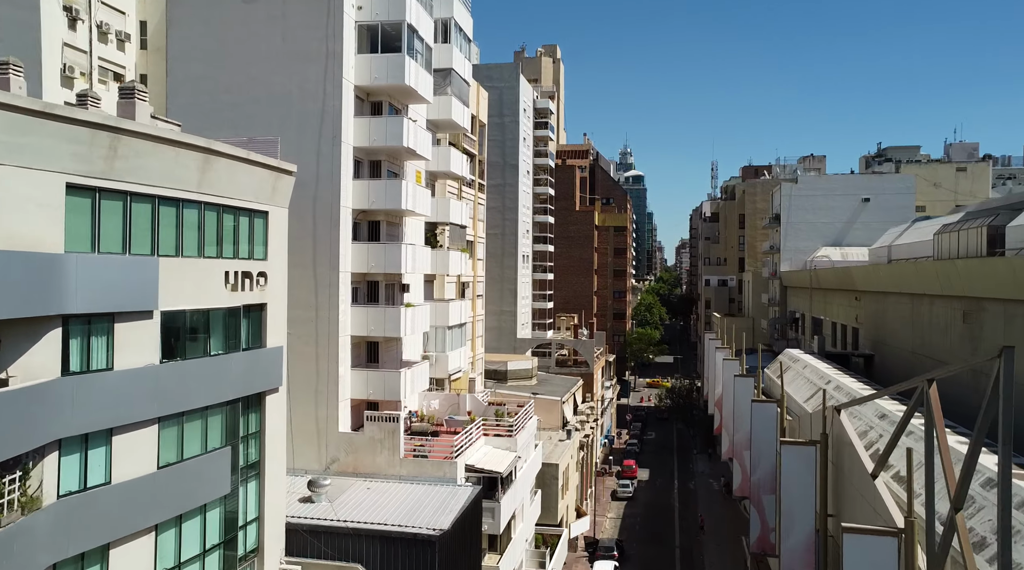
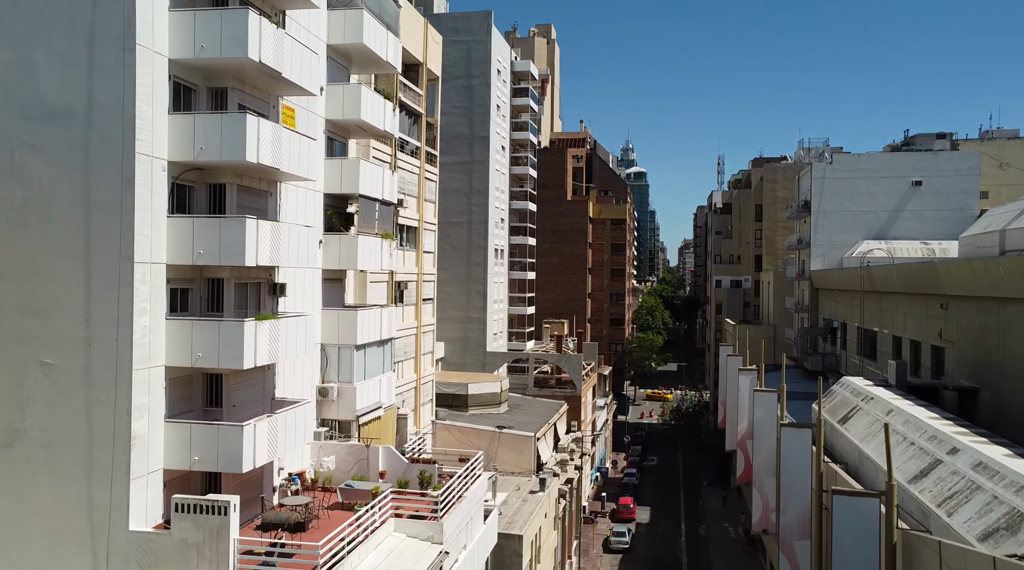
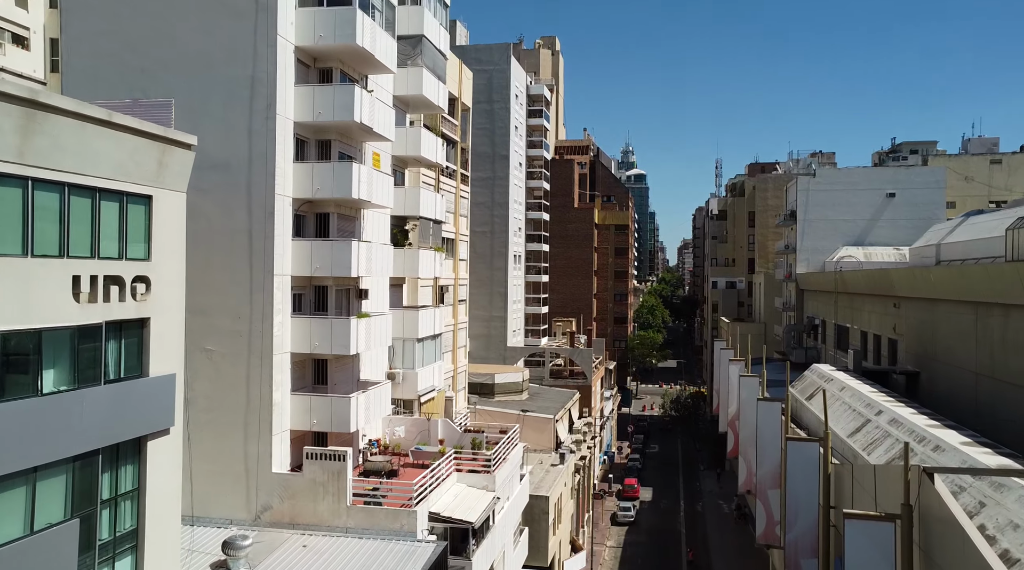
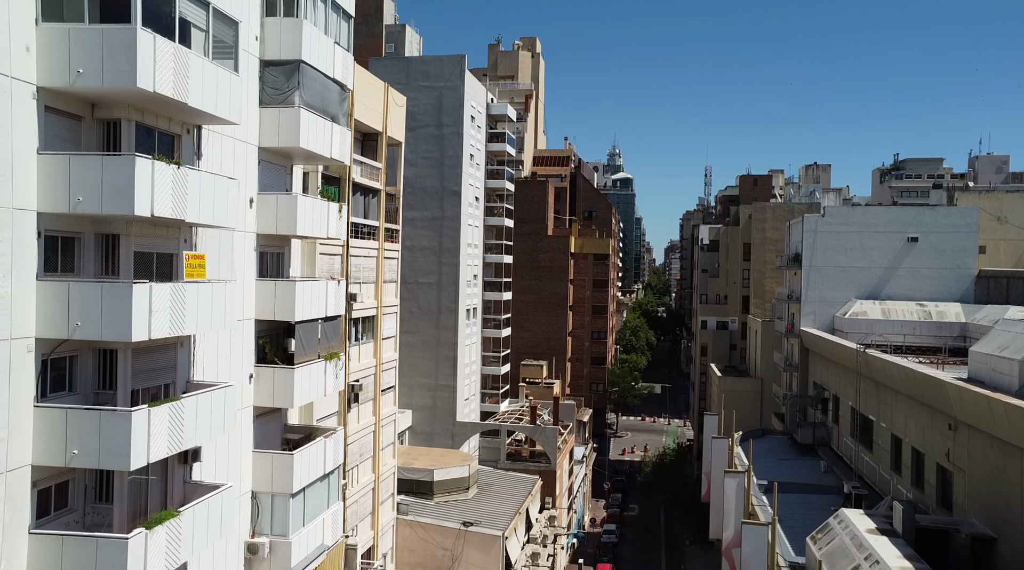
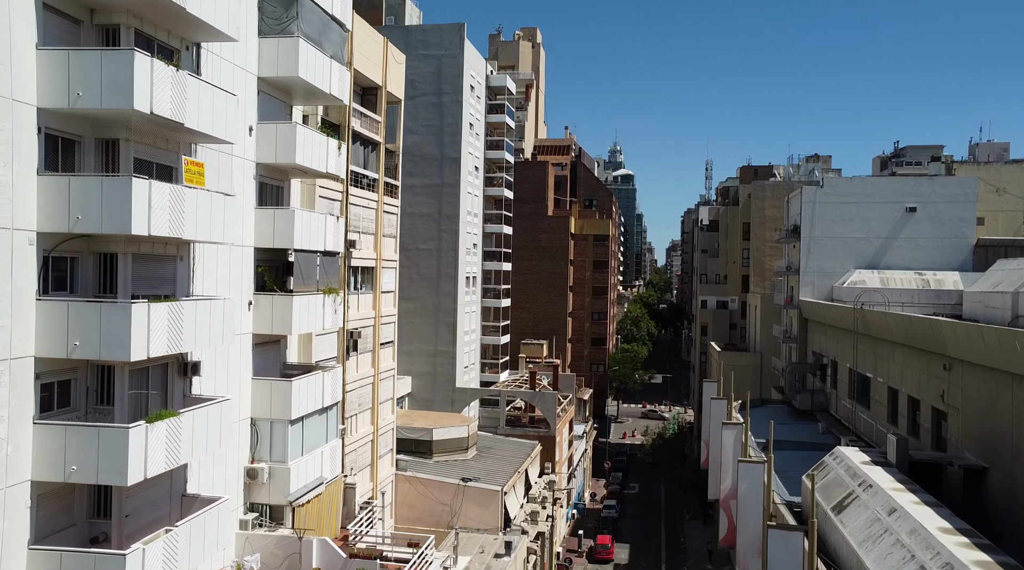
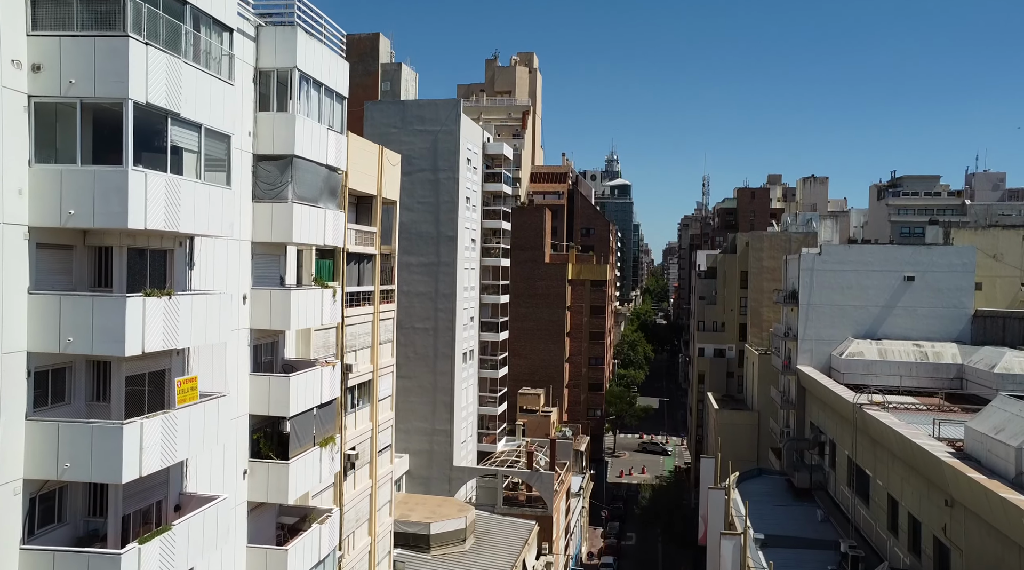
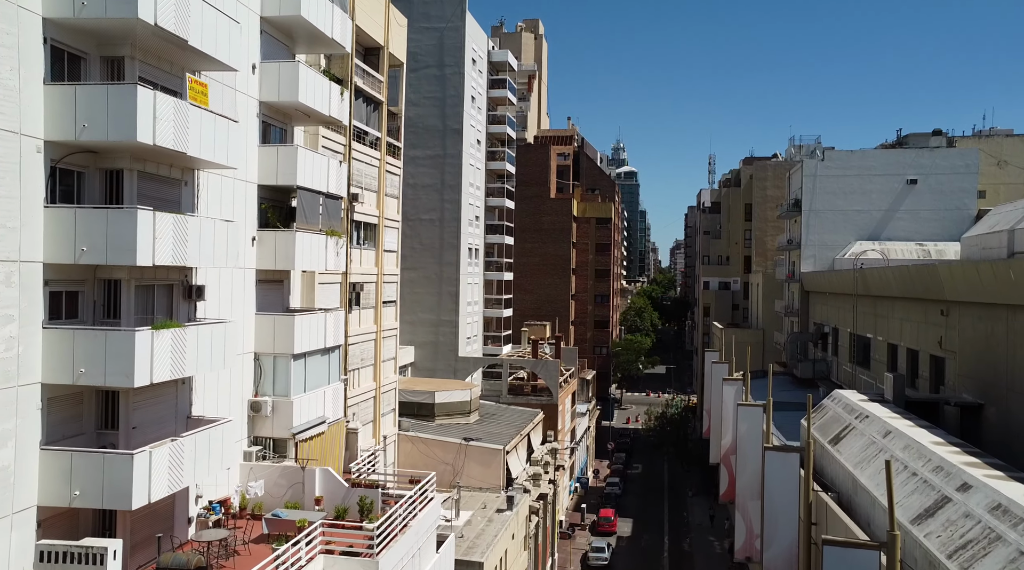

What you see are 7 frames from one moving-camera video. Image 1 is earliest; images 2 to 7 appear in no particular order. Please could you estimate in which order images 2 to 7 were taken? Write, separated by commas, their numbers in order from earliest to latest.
3, 2, 7, 5, 4, 6
